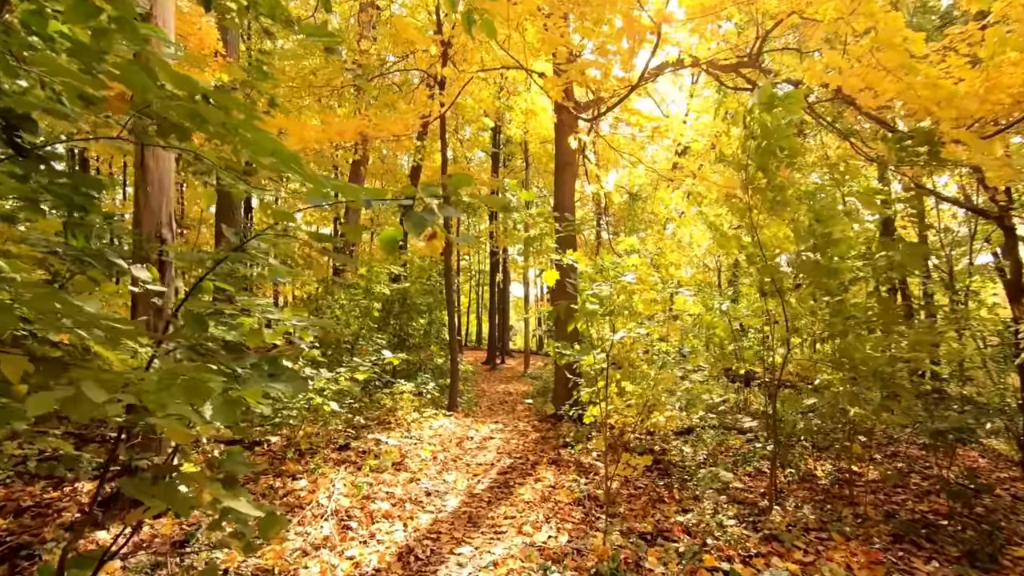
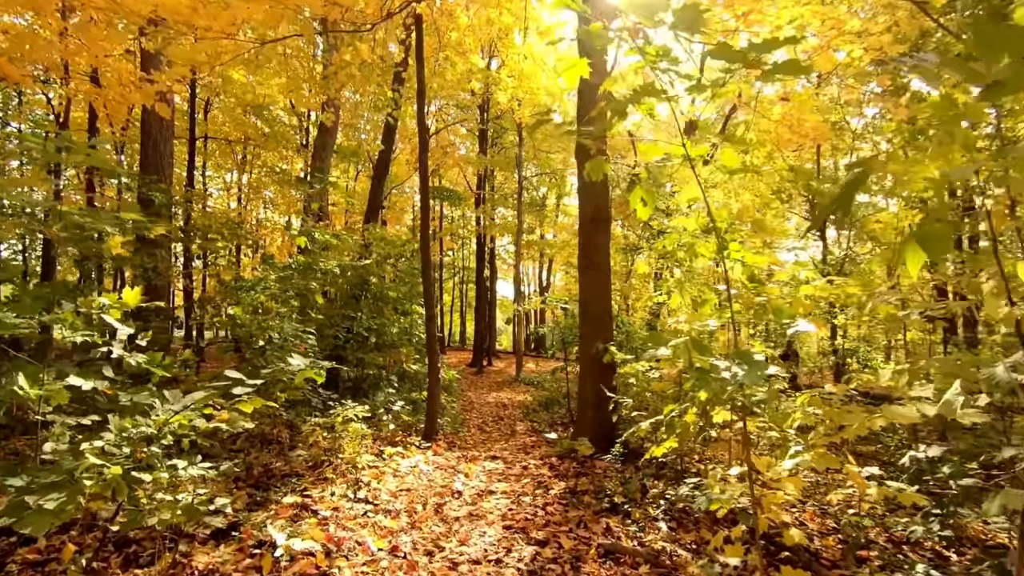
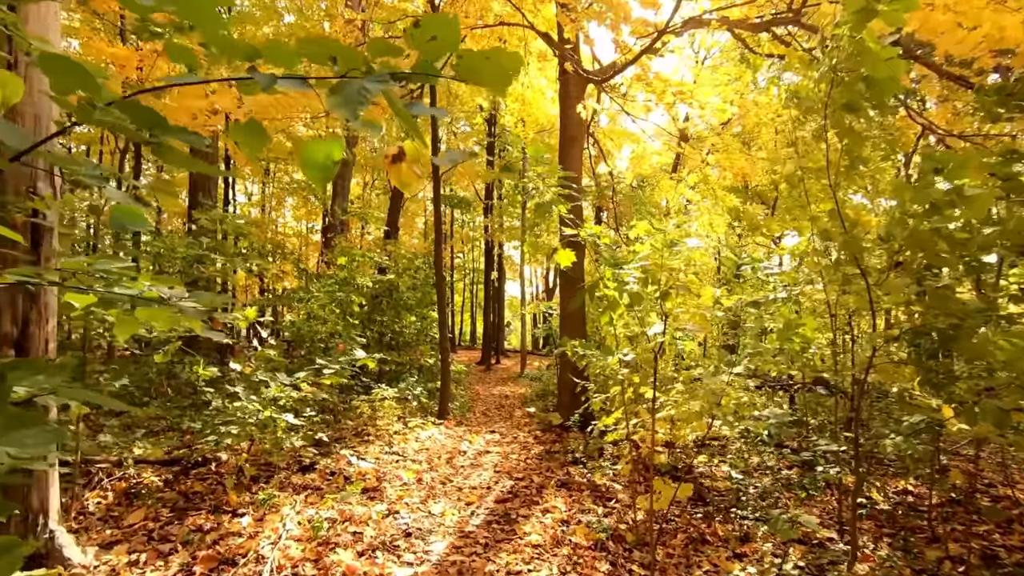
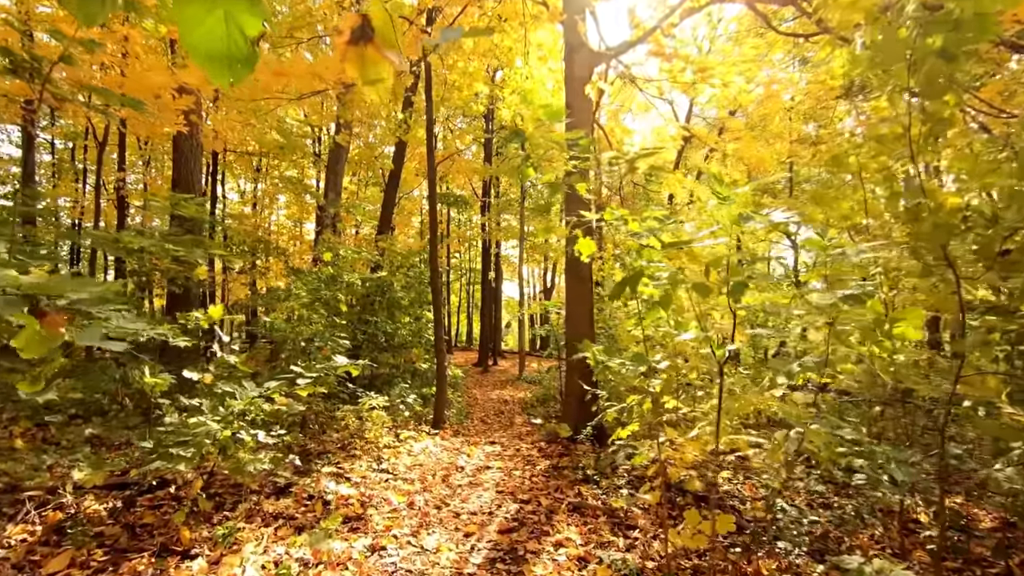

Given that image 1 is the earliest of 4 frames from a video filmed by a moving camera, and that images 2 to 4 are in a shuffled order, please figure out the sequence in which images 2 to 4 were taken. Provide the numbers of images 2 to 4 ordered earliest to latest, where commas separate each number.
3, 4, 2
